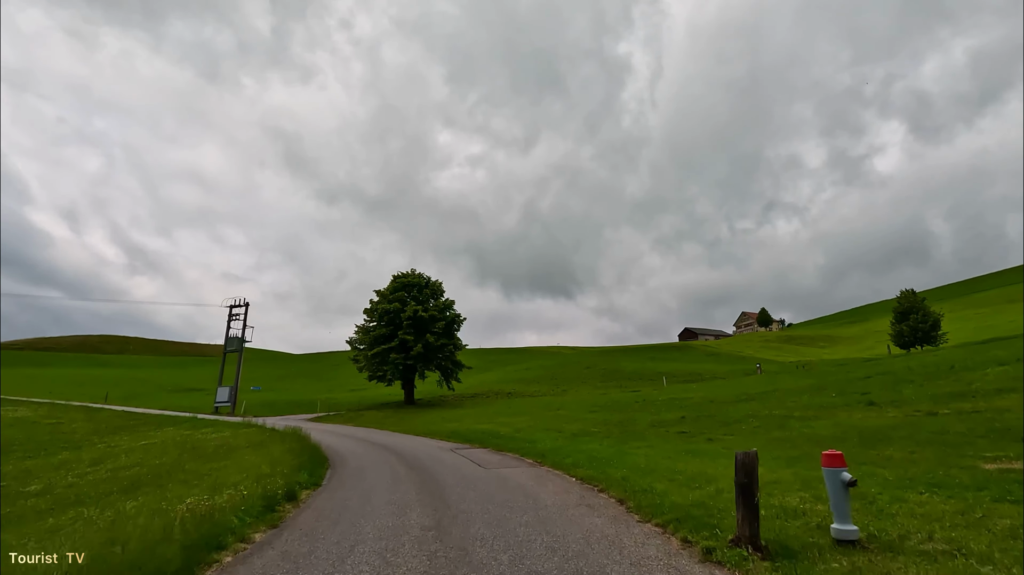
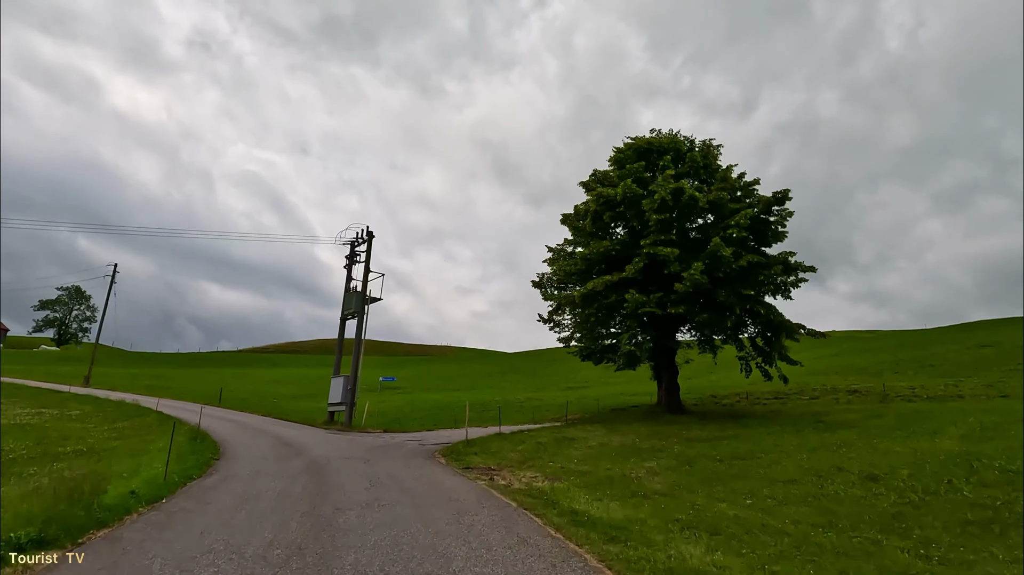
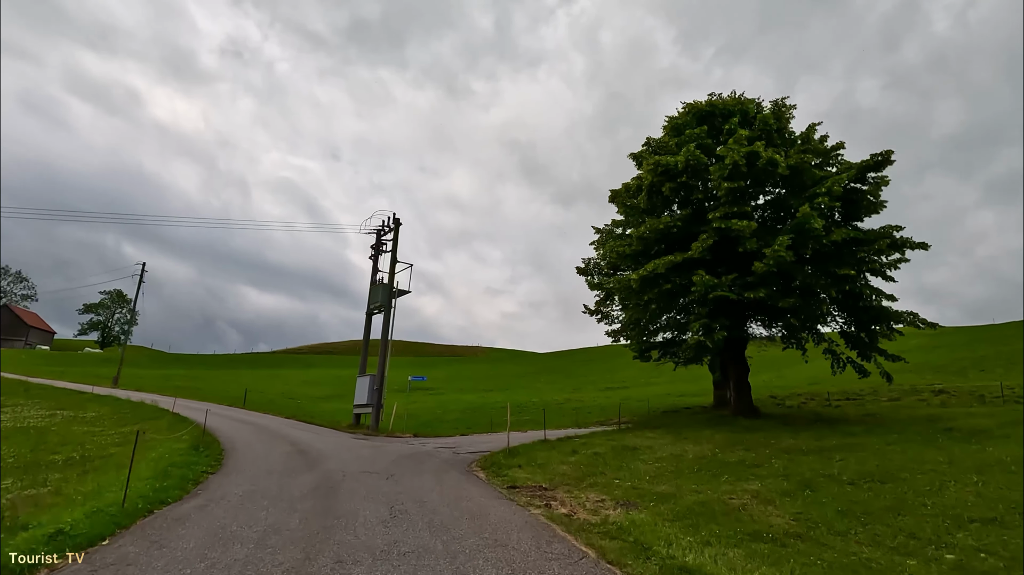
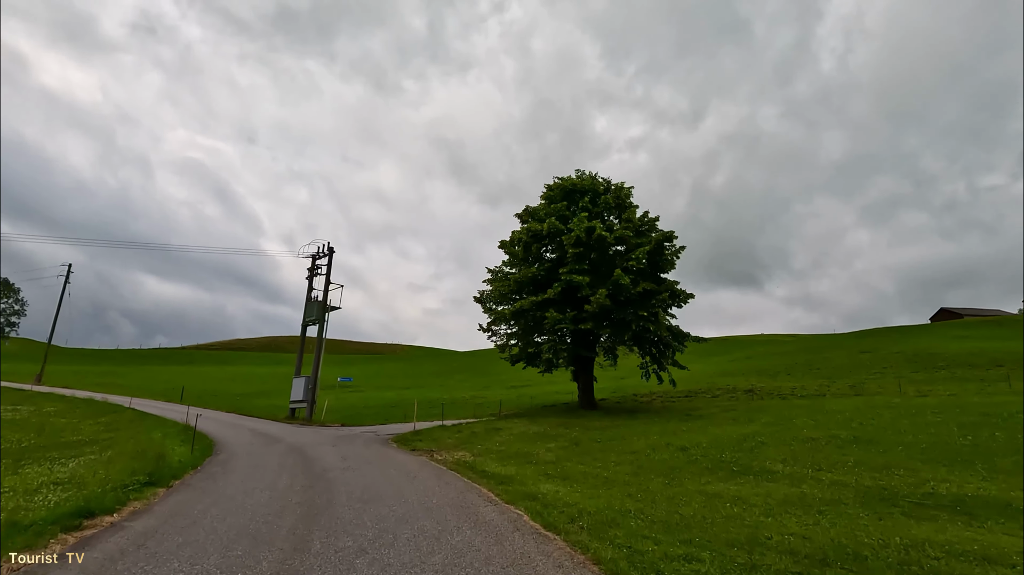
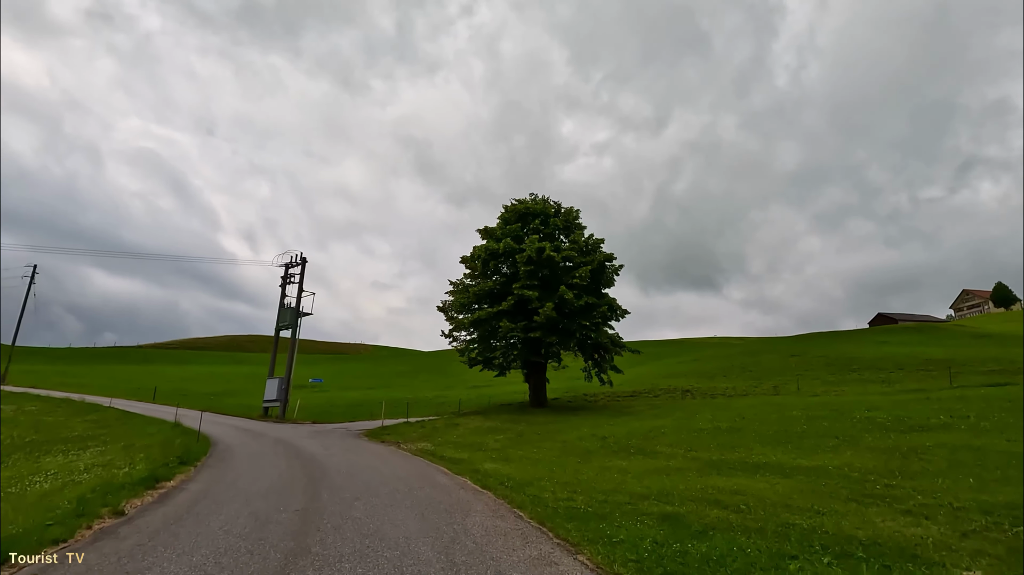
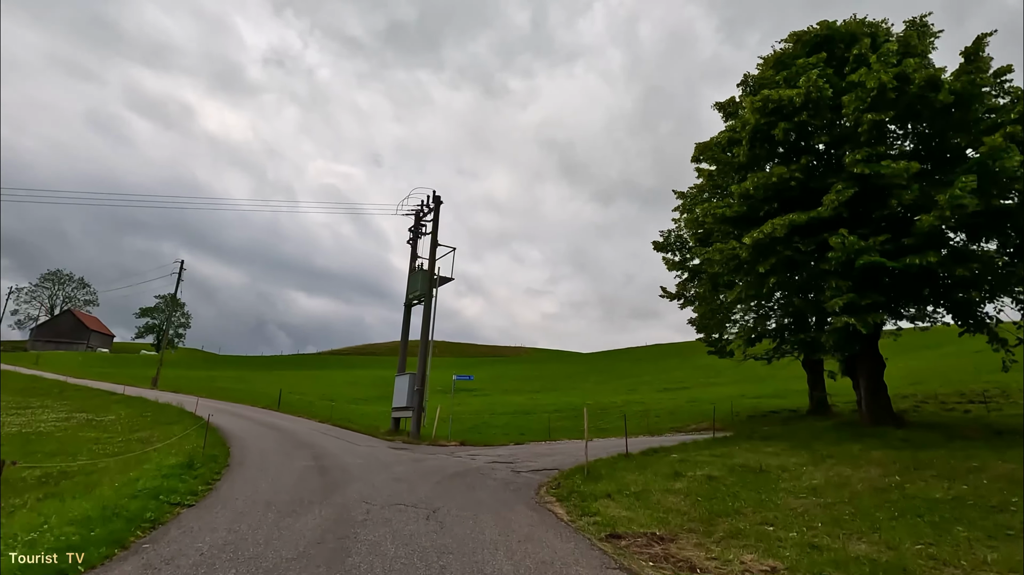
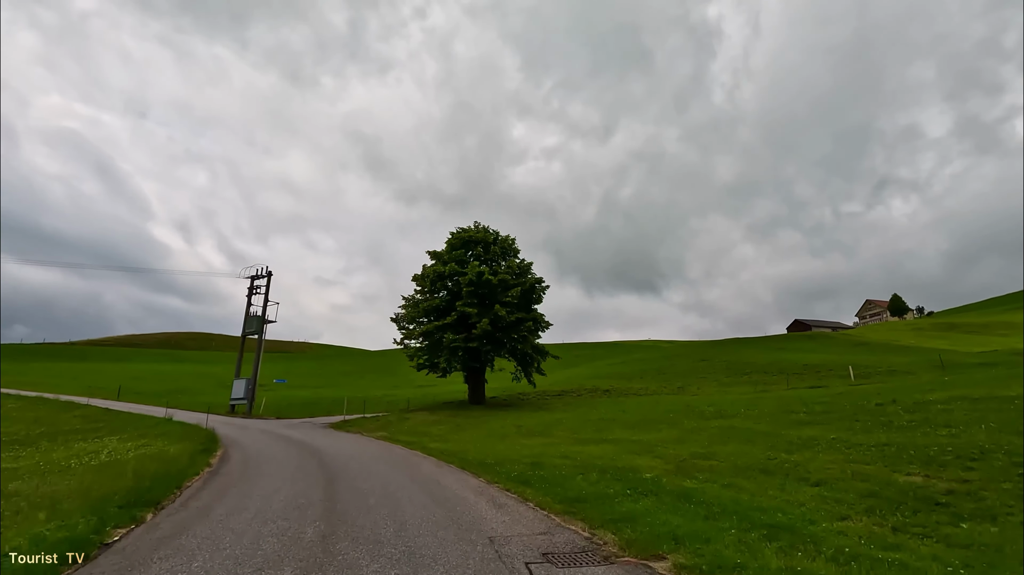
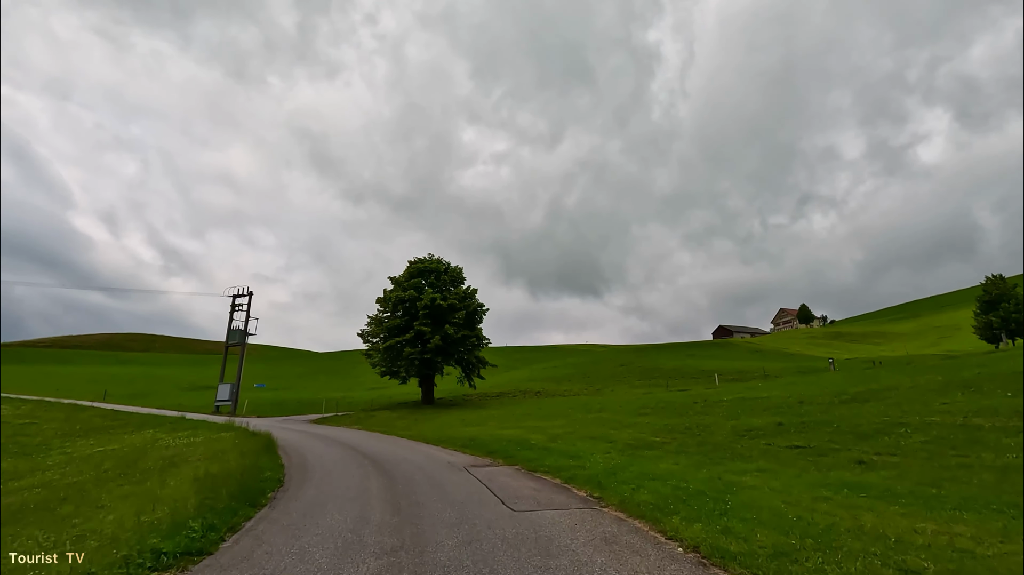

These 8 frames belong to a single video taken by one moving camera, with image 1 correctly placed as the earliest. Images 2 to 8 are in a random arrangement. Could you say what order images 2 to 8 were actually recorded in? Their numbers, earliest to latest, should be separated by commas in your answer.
8, 7, 5, 4, 2, 3, 6
